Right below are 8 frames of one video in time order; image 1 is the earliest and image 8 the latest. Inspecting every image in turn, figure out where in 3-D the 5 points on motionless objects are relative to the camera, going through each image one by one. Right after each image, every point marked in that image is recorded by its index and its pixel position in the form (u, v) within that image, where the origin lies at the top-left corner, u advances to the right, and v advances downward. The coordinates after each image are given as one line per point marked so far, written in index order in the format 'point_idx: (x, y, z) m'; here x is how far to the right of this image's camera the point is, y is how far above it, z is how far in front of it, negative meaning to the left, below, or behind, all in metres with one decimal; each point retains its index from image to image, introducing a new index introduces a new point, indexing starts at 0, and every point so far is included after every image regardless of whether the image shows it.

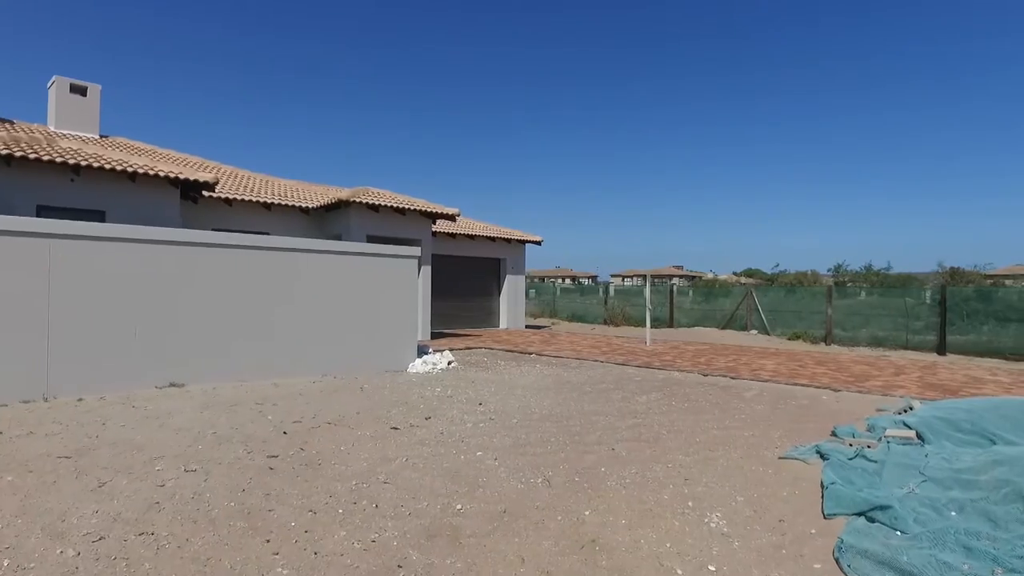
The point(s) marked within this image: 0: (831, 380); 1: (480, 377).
0: (+5.2, -1.5, +11.0) m
1: (-0.5, -1.4, +10.5) m
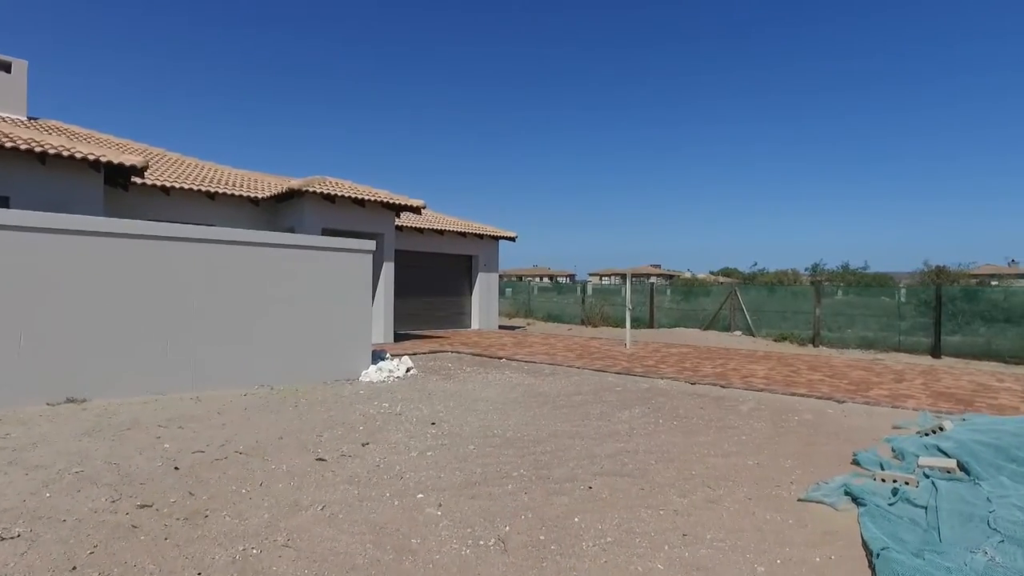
0: (+4.7, -1.5, +9.9) m
1: (-1.0, -1.4, +9.3) m
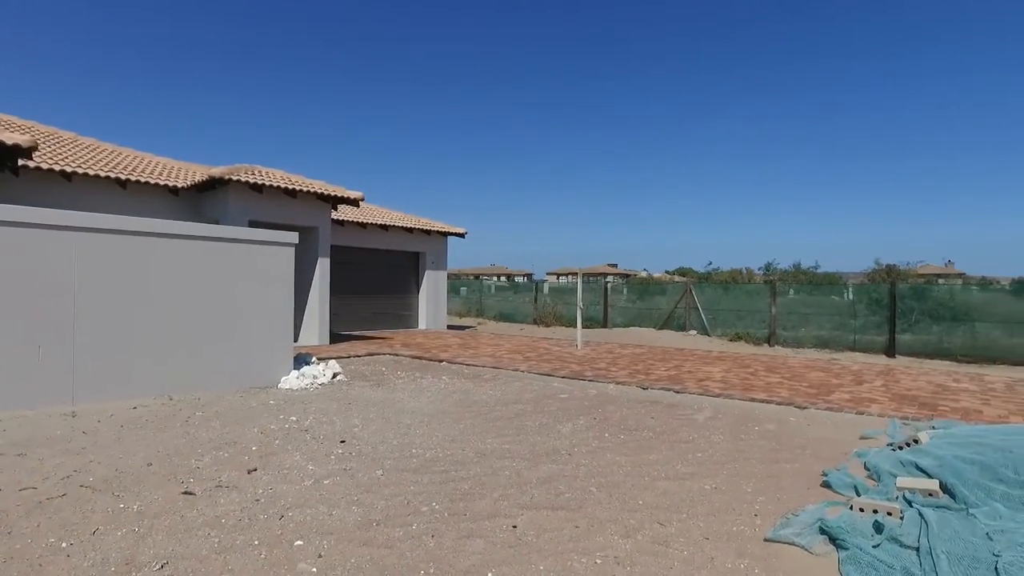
0: (+3.8, -1.5, +9.3) m
1: (-1.8, -1.3, +8.3) m
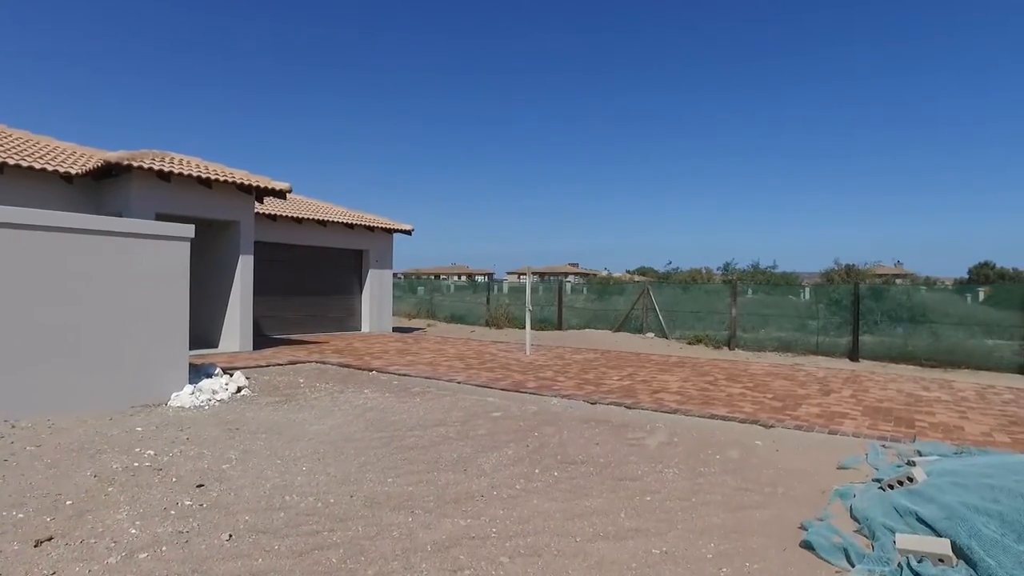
0: (+3.0, -1.5, +8.3) m
1: (-2.6, -1.4, +7.0) m
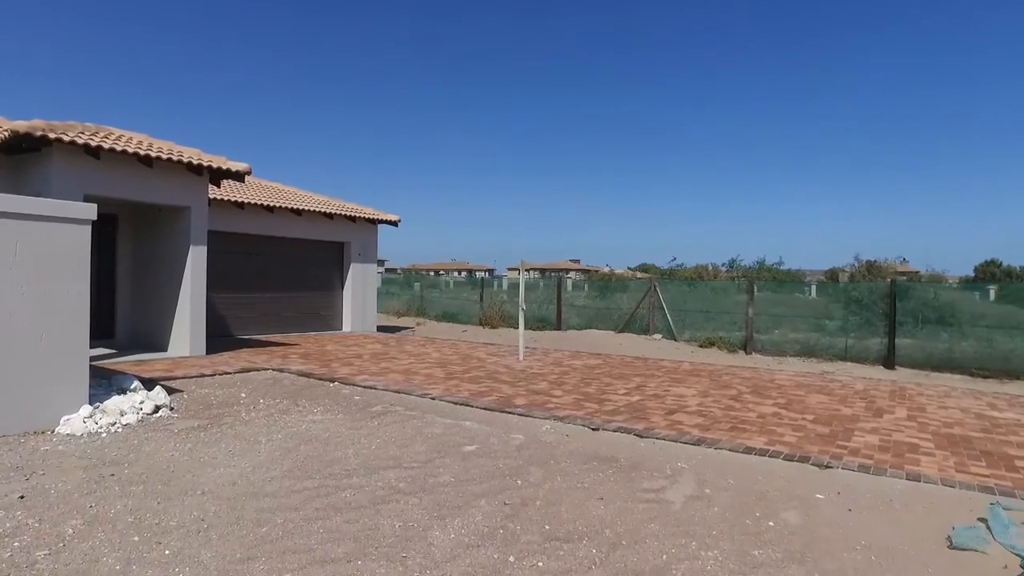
0: (+2.8, -1.5, +6.6) m
1: (-2.8, -1.3, +5.3) m
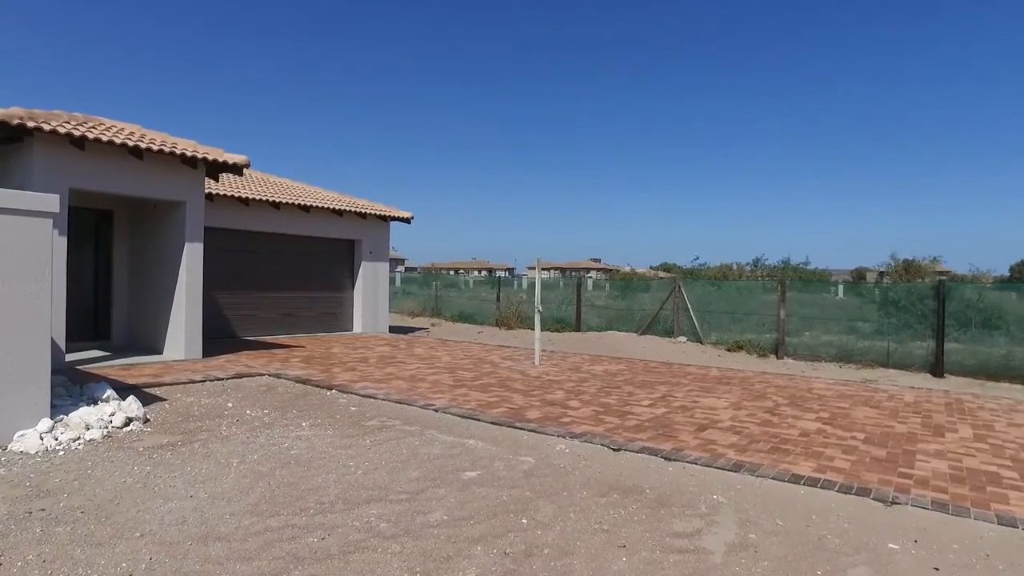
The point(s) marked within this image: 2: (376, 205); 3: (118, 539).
0: (+2.9, -1.5, +5.8) m
1: (-2.7, -1.3, +4.6) m
2: (-3.5, +2.1, +17.2) m
3: (-2.1, -1.3, +3.6) m
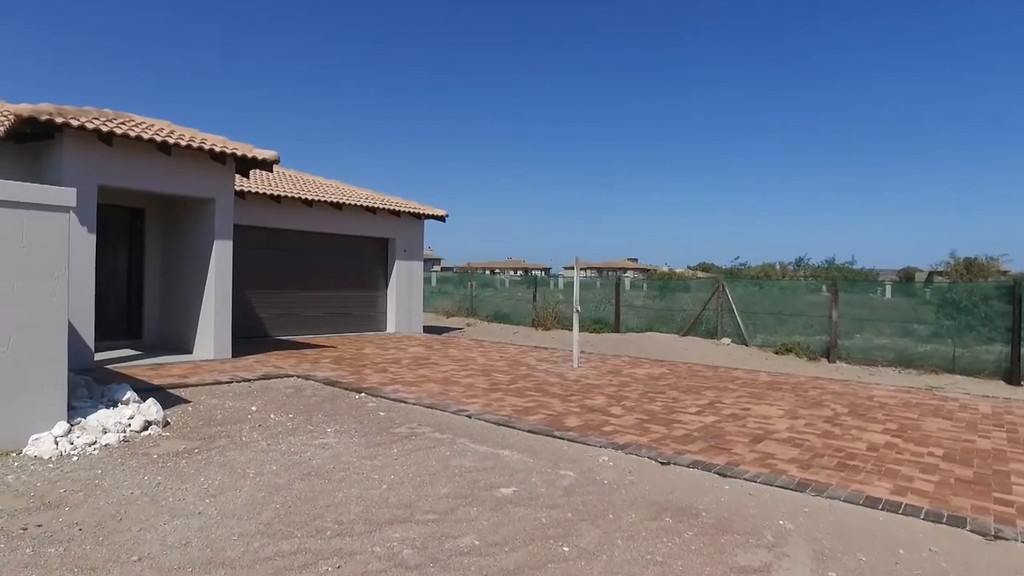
0: (+3.2, -1.5, +5.1) m
1: (-2.5, -1.3, +4.3) m
2: (-2.6, +2.1, +16.8) m
3: (-2.0, -1.3, +3.2) m
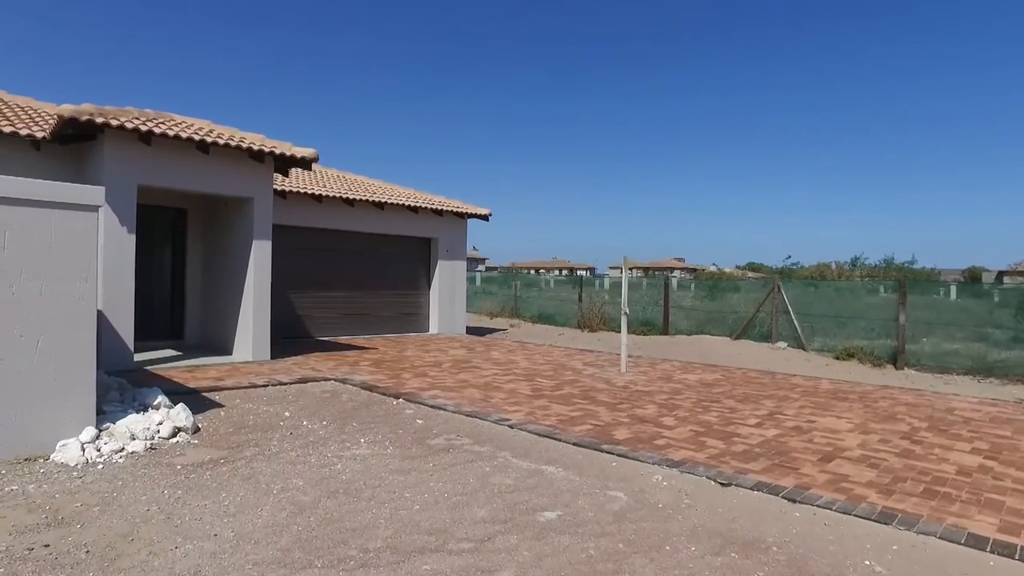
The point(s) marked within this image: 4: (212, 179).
0: (+3.5, -1.5, +4.5) m
1: (-2.2, -1.3, +4.0) m
2: (-1.5, +2.1, +16.5) m
3: (-1.8, -1.3, +2.9) m
4: (-4.4, +1.6, +9.9) m
